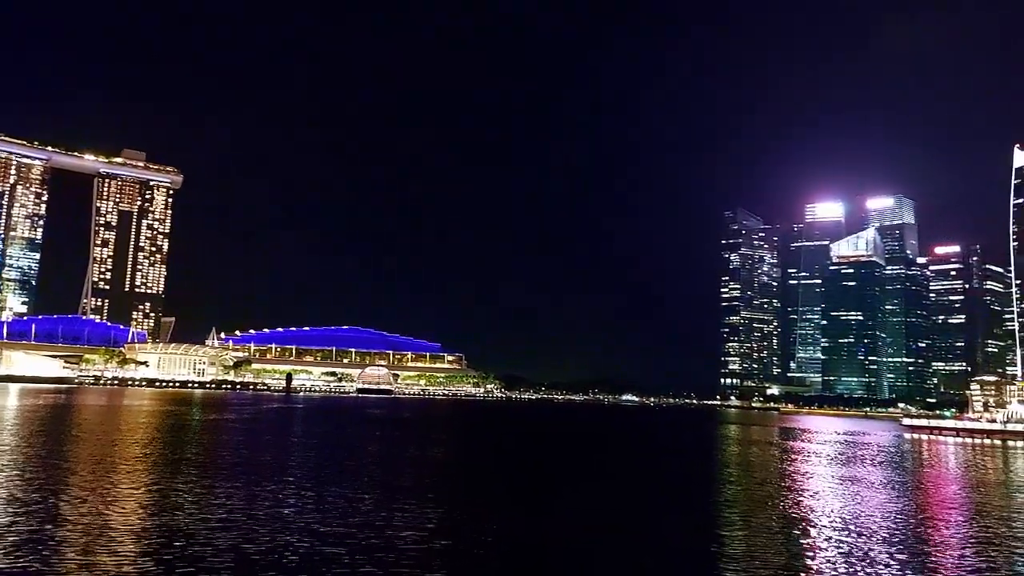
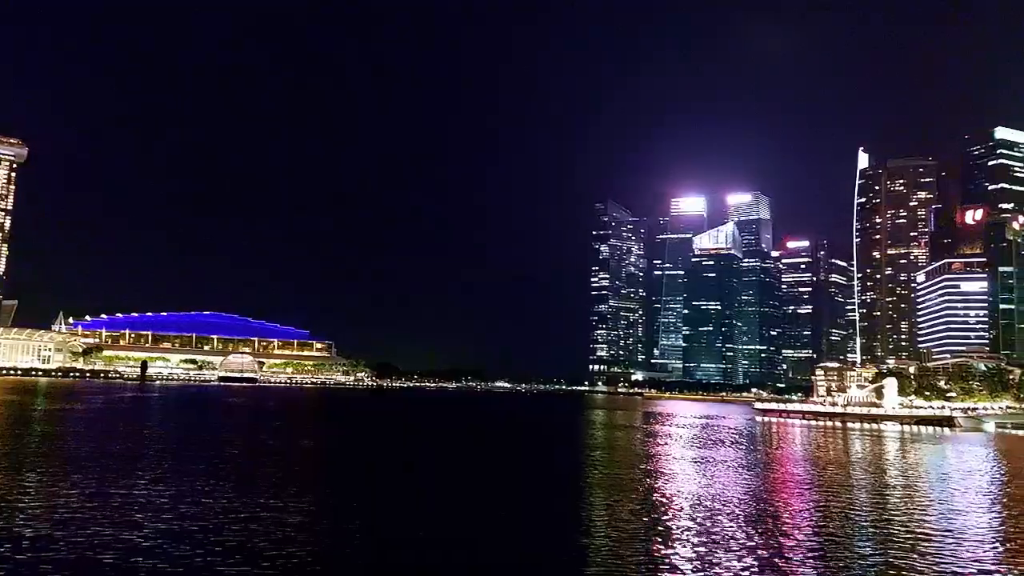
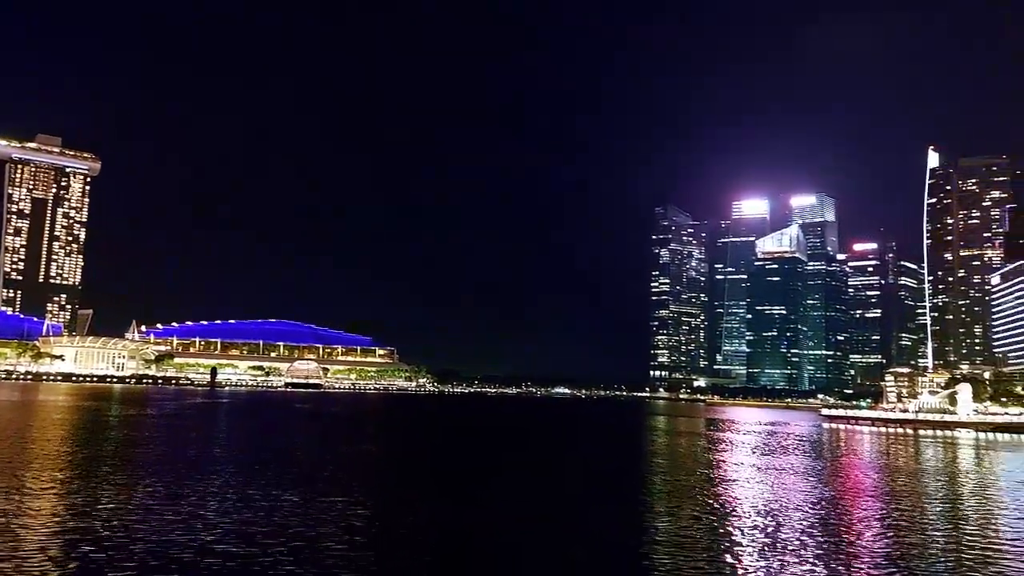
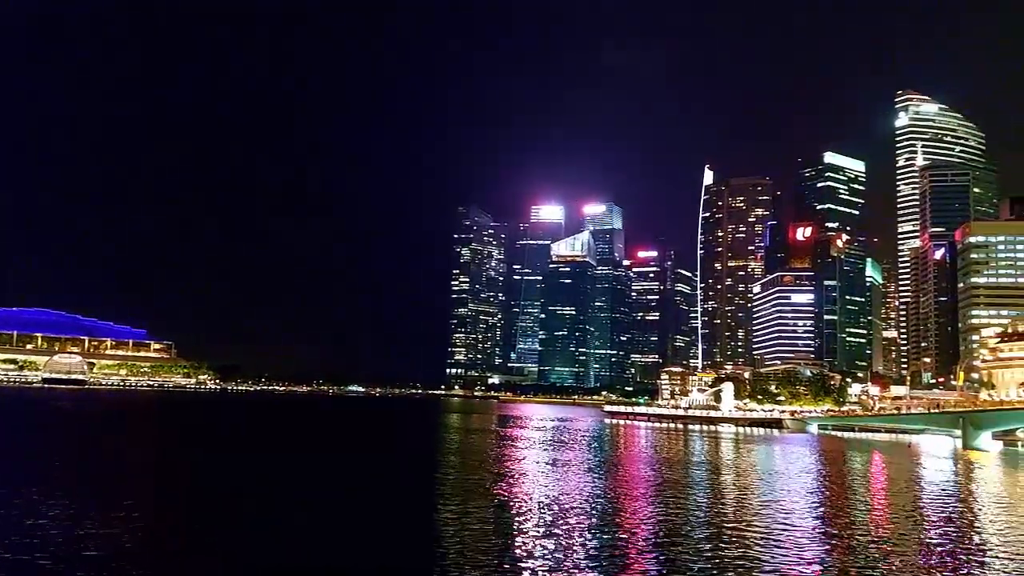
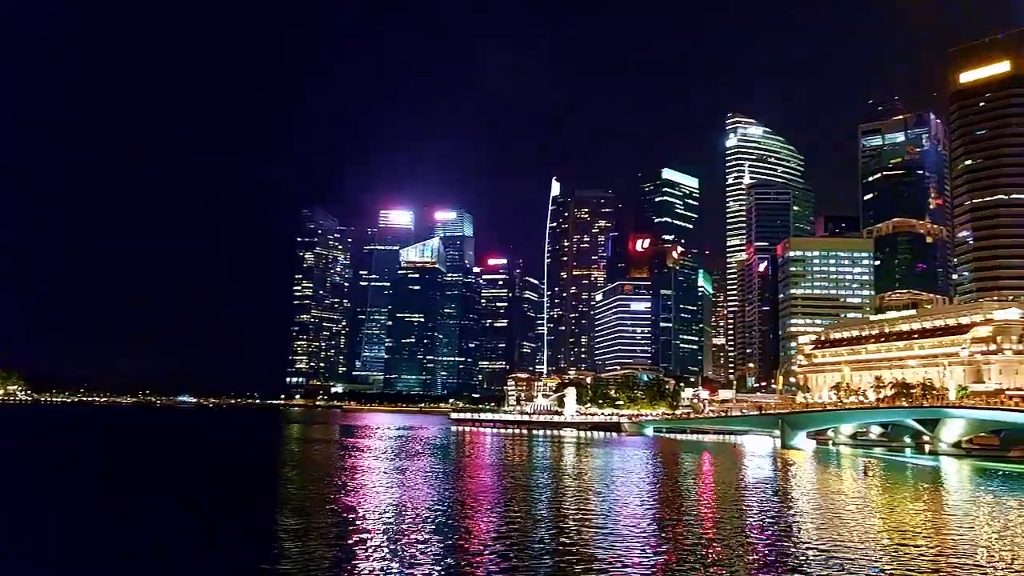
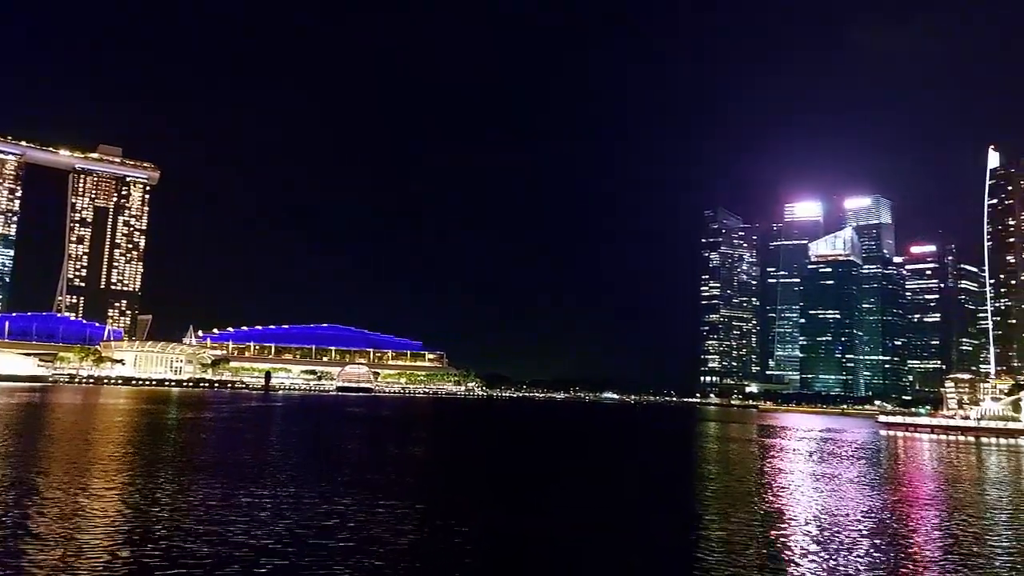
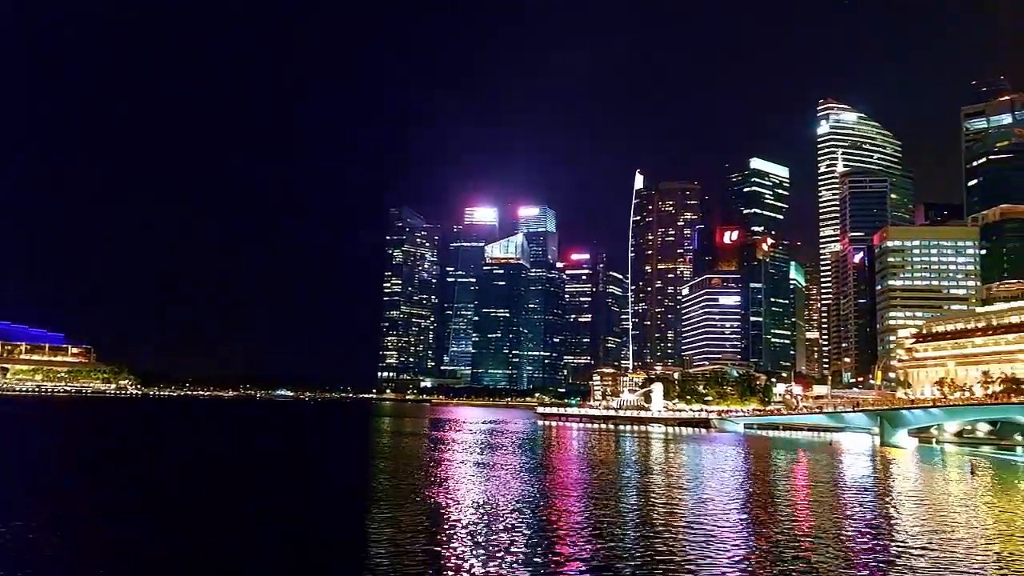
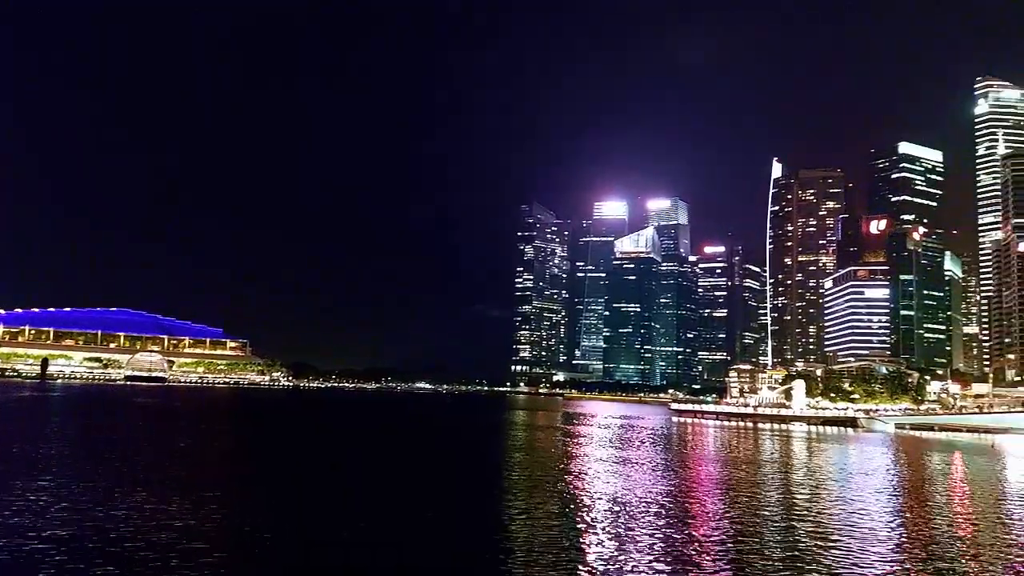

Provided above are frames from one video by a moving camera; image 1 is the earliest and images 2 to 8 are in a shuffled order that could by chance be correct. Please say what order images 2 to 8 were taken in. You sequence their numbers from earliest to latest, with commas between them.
6, 3, 2, 8, 4, 7, 5
